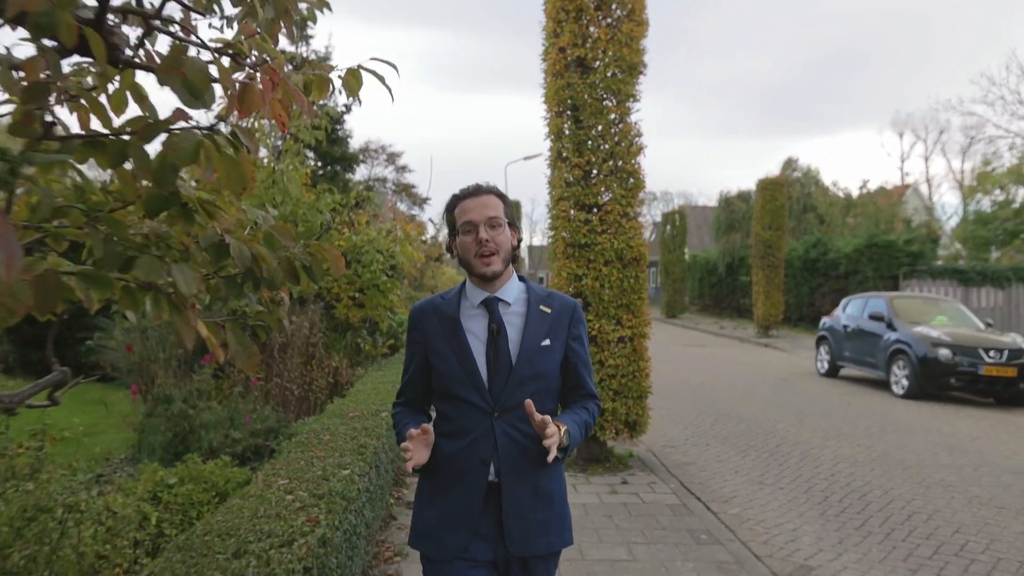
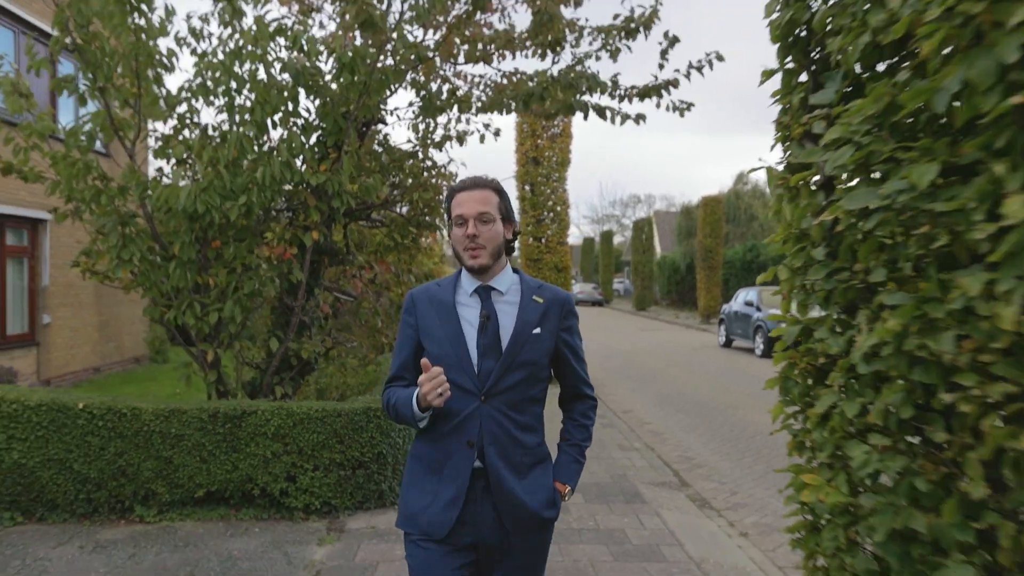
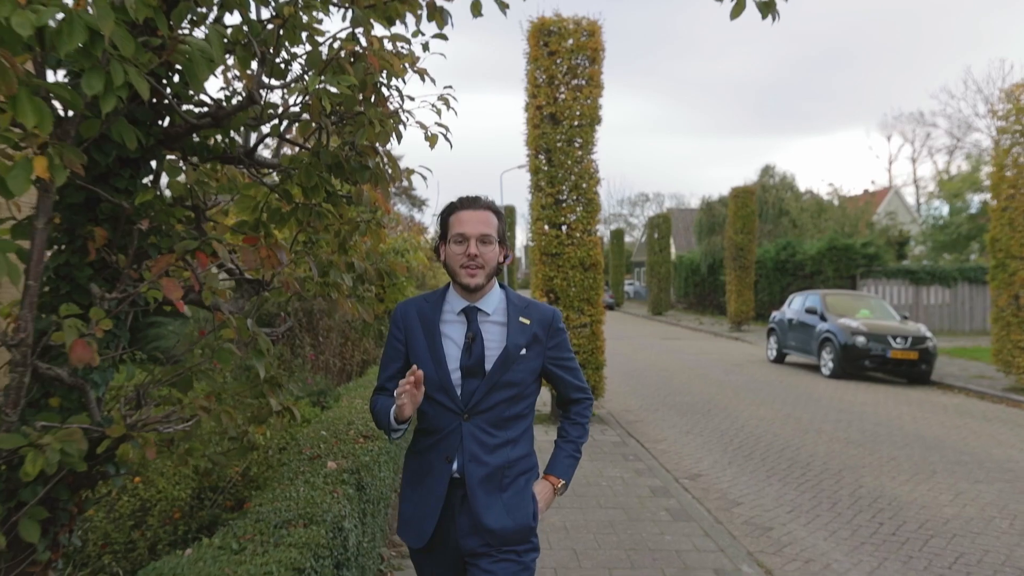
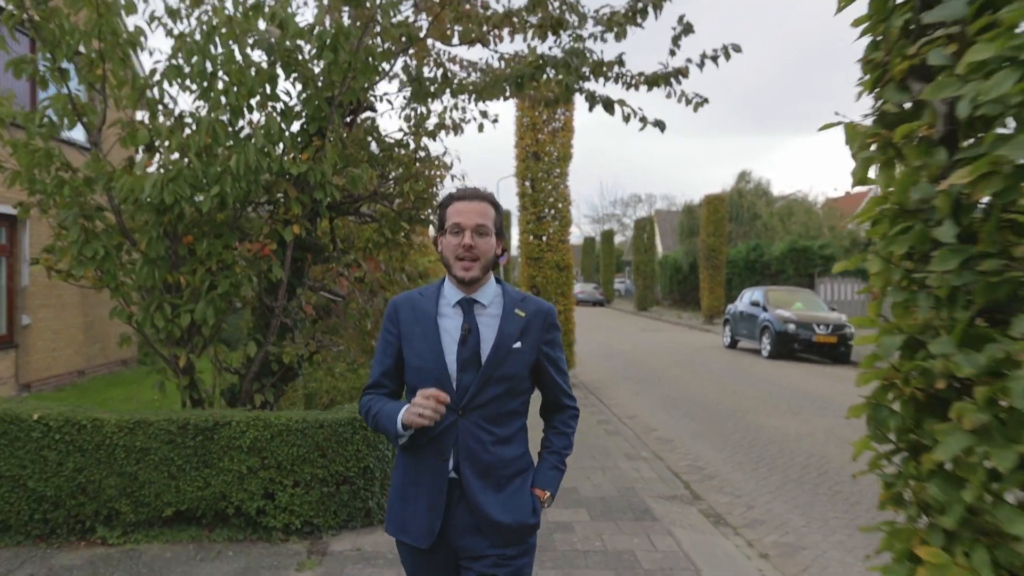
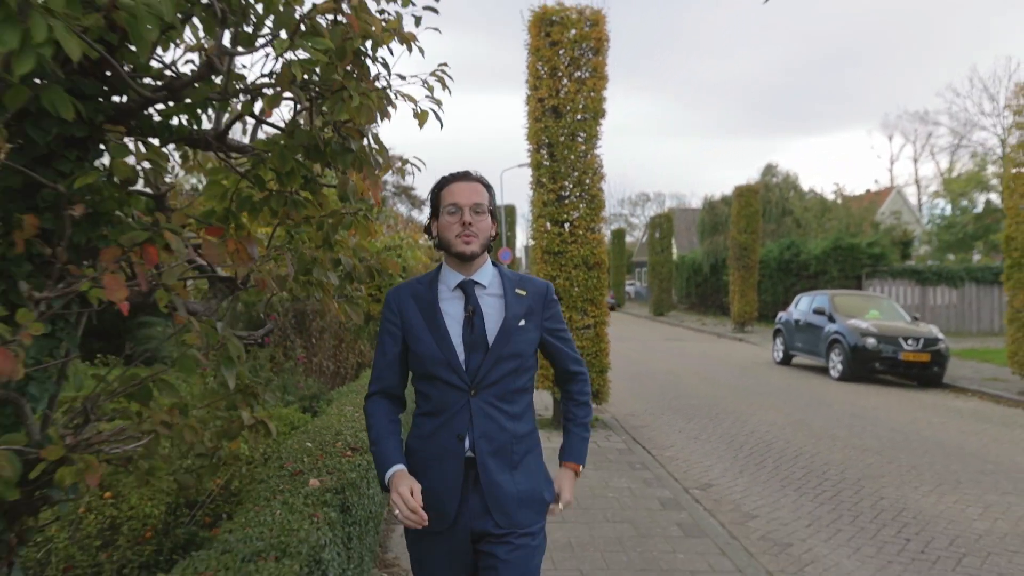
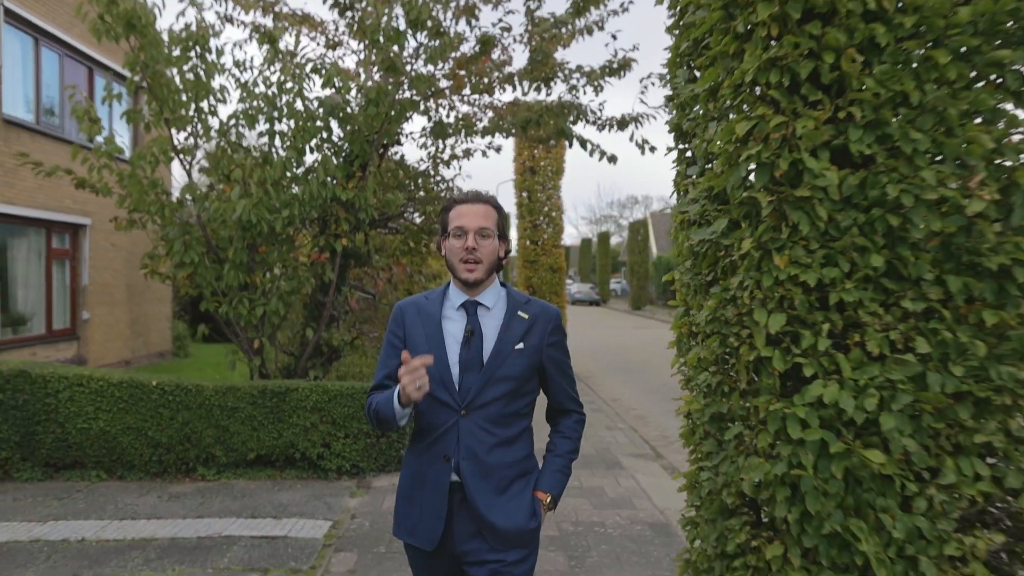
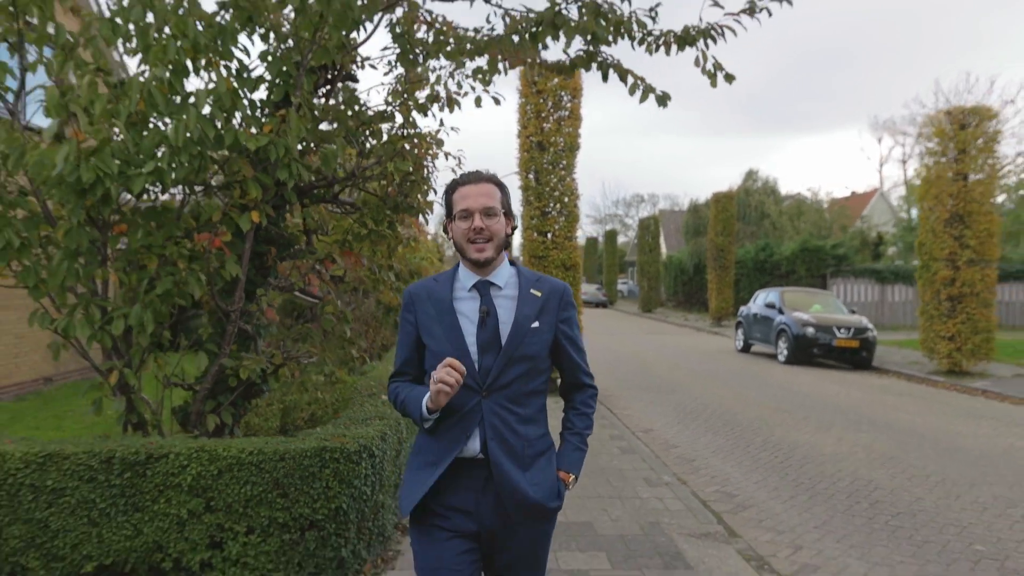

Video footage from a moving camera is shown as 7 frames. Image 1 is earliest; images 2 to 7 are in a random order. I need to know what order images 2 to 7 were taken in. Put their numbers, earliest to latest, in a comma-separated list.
5, 3, 7, 4, 2, 6
